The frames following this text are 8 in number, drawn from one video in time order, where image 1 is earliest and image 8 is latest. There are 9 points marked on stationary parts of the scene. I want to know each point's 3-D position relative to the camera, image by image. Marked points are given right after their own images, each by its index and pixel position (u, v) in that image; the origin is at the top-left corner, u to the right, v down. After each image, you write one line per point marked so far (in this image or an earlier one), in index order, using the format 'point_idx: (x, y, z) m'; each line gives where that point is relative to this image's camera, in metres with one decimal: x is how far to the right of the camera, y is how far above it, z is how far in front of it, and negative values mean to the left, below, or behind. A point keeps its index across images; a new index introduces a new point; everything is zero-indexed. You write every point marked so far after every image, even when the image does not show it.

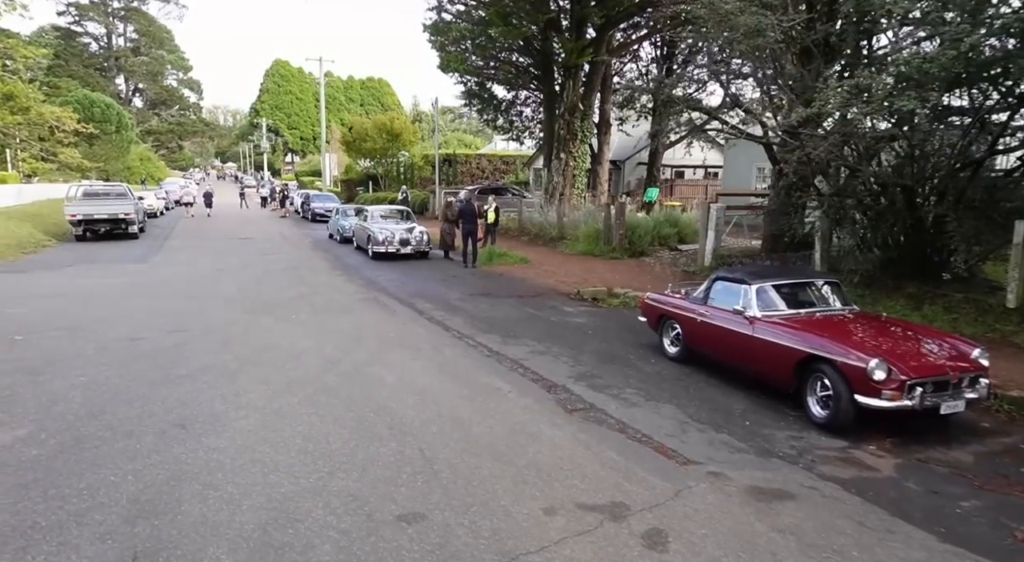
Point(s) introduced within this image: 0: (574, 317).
0: (+1.1, -0.6, +9.9) m
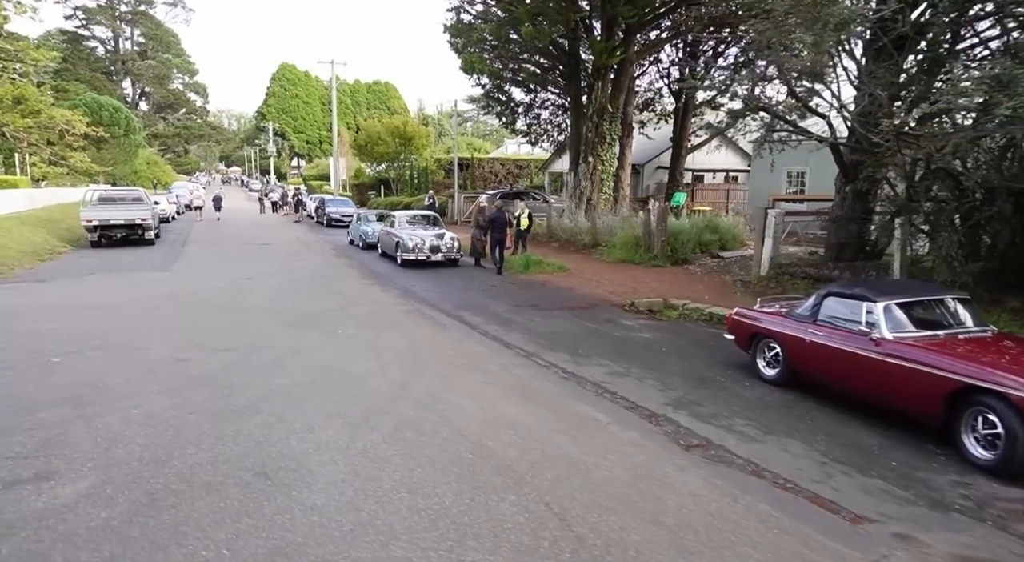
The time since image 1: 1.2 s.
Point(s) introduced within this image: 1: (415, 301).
0: (+2.0, -0.8, +9.2) m
1: (-1.9, -0.4, +11.6) m
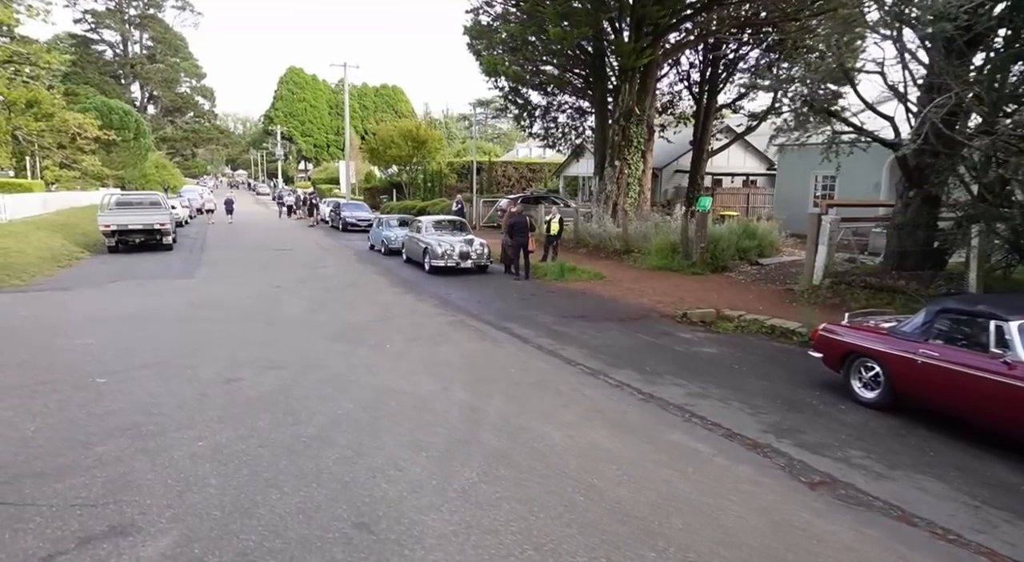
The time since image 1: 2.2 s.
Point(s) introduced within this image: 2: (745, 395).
0: (+2.8, -1.0, +8.7) m
1: (-1.1, -0.6, +11.1) m
2: (+2.6, -1.3, +6.6) m
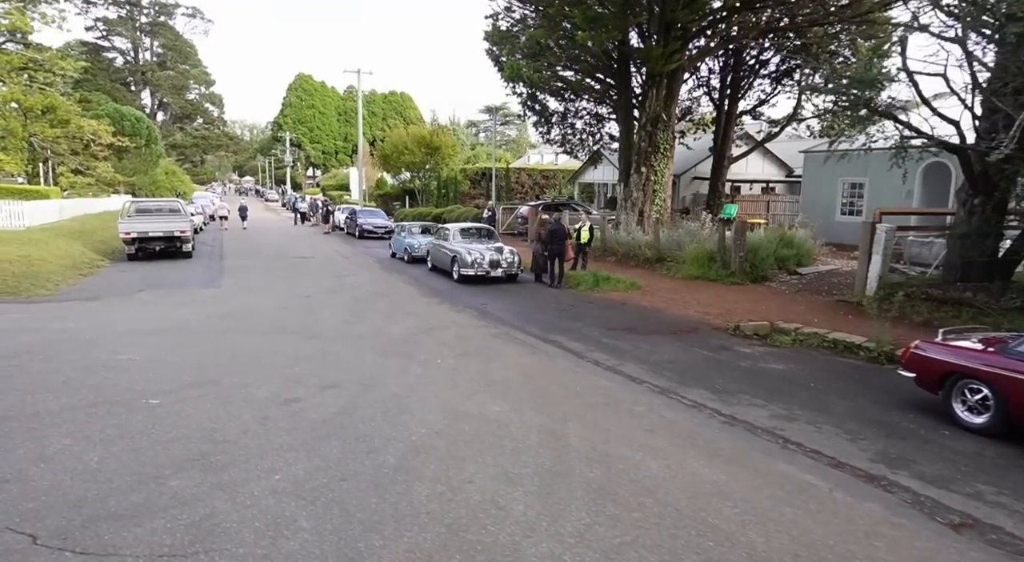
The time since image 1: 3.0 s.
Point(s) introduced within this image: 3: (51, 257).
0: (+3.6, -1.2, +8.3) m
1: (-0.3, -0.8, +10.7) m
2: (+3.3, -1.4, +6.1) m
3: (-12.9, +0.7, +16.5) m
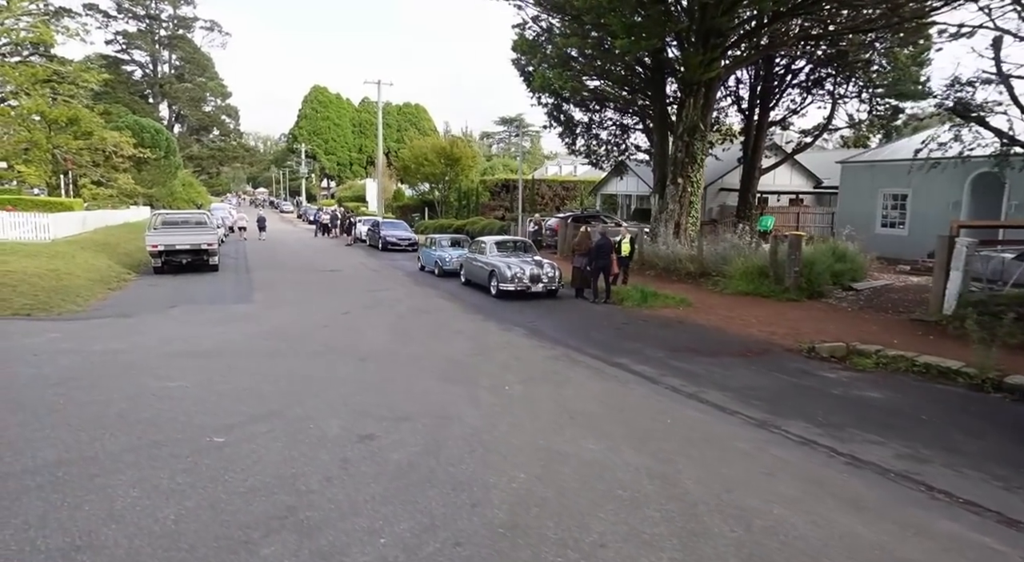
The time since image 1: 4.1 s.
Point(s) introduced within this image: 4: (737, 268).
0: (+4.5, -1.4, +7.6) m
1: (+0.7, -1.1, +10.1) m
2: (+4.2, -1.6, +5.4) m
3: (-11.9, +0.3, +16.1) m
4: (+5.8, +0.3, +15.1) m
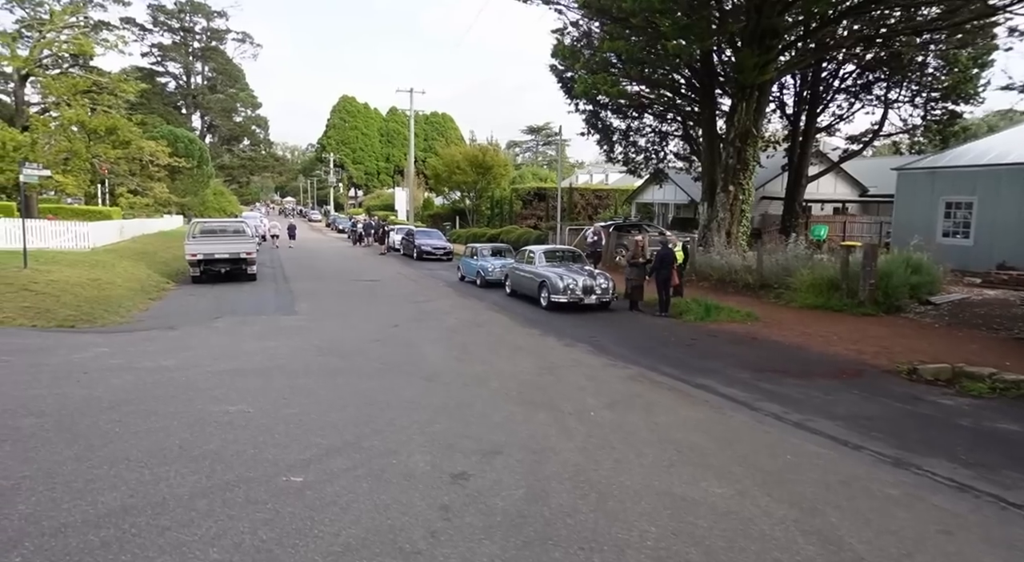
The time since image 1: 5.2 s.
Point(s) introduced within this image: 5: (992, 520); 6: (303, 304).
0: (+5.5, -1.6, +6.7) m
1: (+1.7, -1.3, +9.4) m
2: (+5.1, -1.8, +4.6) m
3: (-10.6, 0.0, +15.8) m
4: (+7.0, 0.0, +14.2) m
5: (+3.6, -1.8, +4.4) m
6: (-5.2, -0.6, +14.6) m
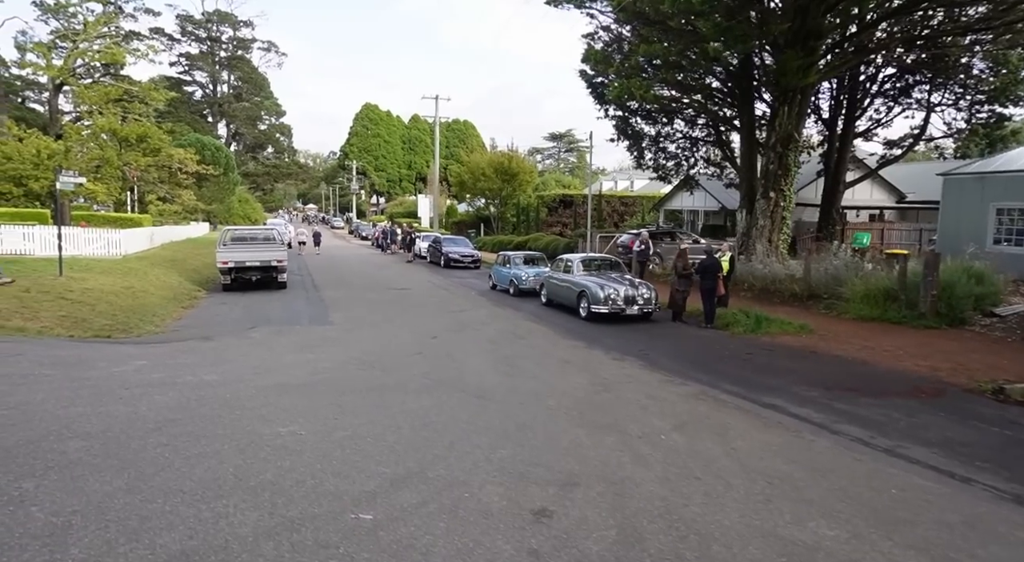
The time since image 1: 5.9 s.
0: (+6.2, -1.8, +6.1) m
1: (+2.5, -1.5, +8.9) m
2: (+5.8, -1.9, +4.0) m
3: (-9.6, -0.2, +15.7) m
4: (+8.0, -0.2, +13.5) m
5: (+4.2, -1.9, +3.8) m
6: (-4.3, -0.8, +14.4) m
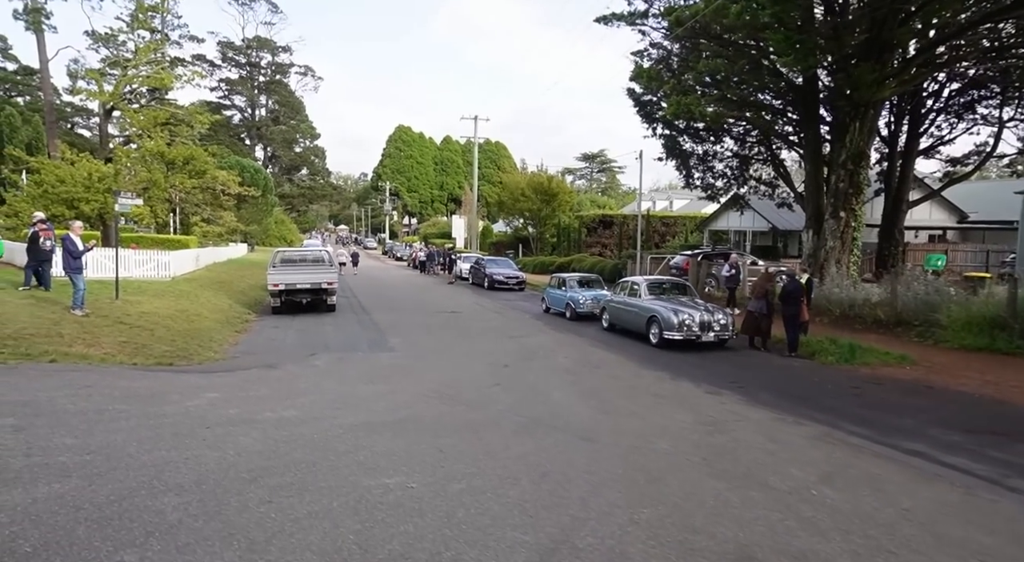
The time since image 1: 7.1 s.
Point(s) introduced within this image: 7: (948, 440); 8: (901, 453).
0: (+7.4, -2.1, +5.1) m
1: (+3.8, -1.8, +8.0) m
2: (+6.8, -2.1, +2.9) m
3: (-8.0, -0.8, +15.3) m
4: (+9.4, -0.8, +12.5) m
5: (+5.2, -2.1, +2.8) m
6: (-2.8, -1.4, +13.8) m
7: (+5.3, -1.9, +7.2) m
8: (+4.4, -2.0, +6.7) m
